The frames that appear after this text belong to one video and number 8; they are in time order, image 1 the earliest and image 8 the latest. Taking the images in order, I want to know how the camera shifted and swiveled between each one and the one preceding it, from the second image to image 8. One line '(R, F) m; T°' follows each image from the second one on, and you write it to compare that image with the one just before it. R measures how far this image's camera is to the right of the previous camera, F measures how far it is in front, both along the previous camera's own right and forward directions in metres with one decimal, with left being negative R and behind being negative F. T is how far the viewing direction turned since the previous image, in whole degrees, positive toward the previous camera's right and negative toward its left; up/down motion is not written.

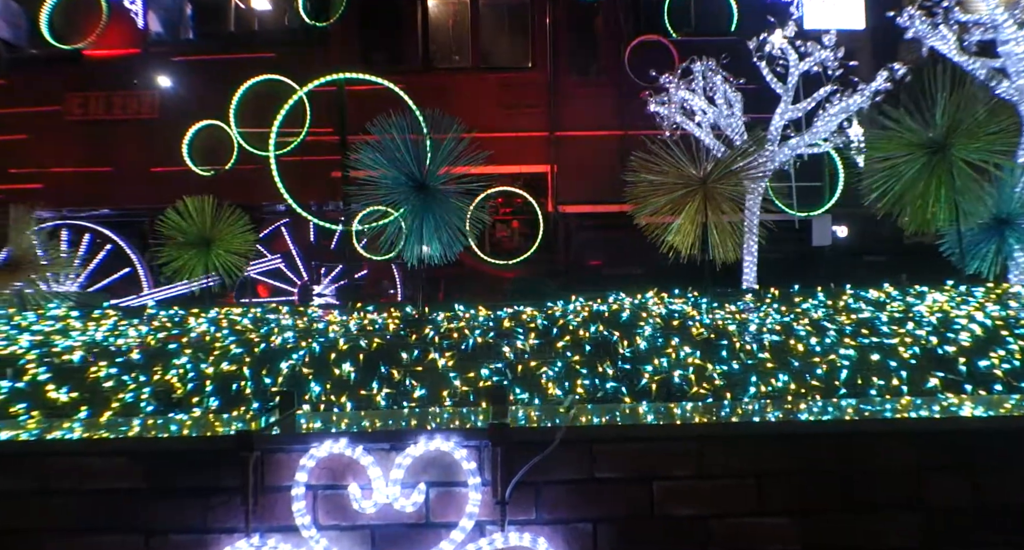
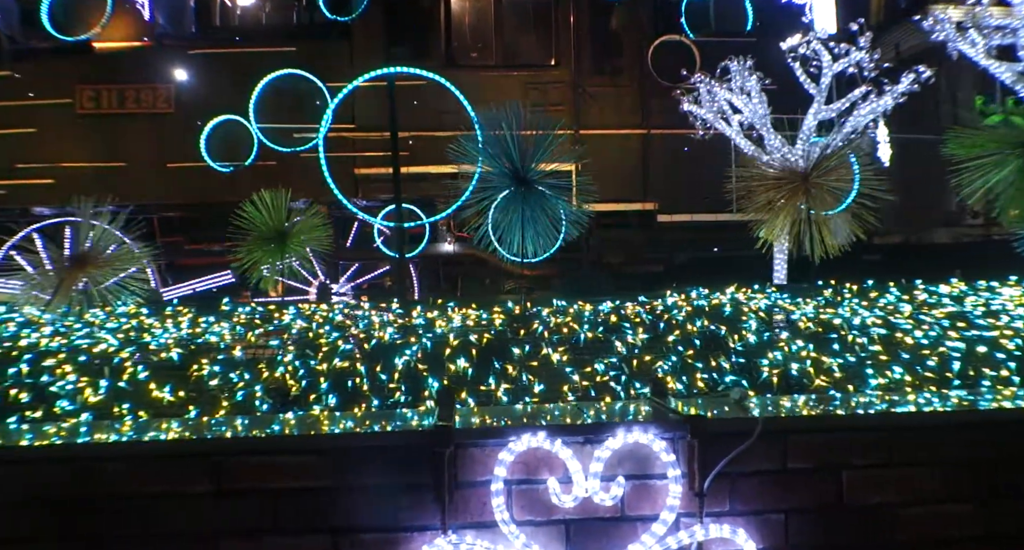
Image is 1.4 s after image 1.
(-0.6, 0.0) m; +3°
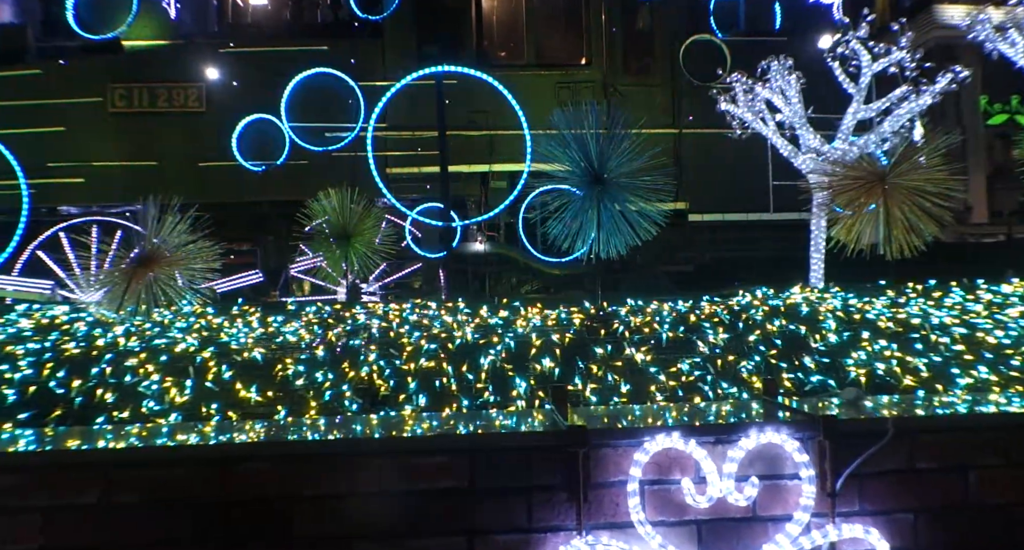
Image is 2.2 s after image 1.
(-0.4, 0.0) m; 0°
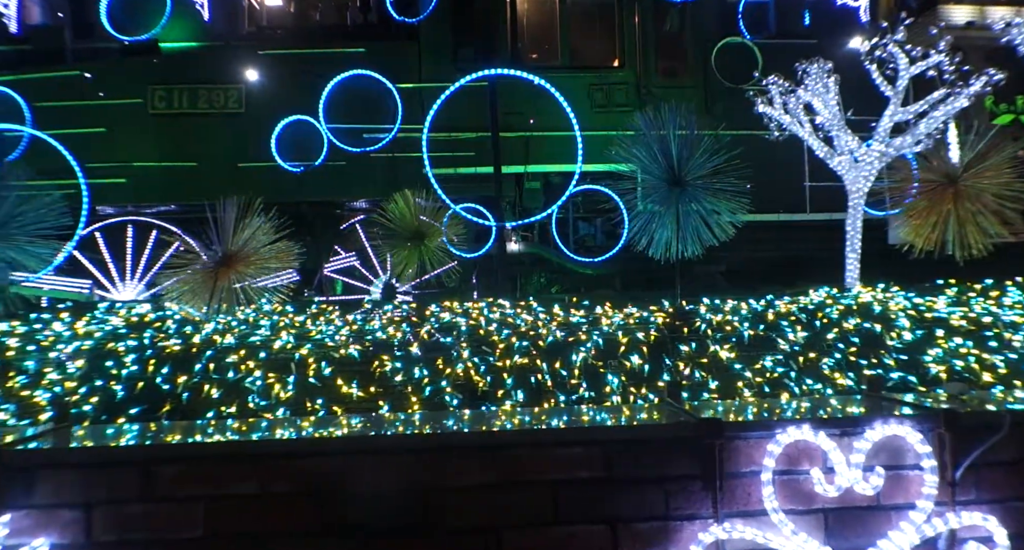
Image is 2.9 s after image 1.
(-0.4, -0.1) m; 0°
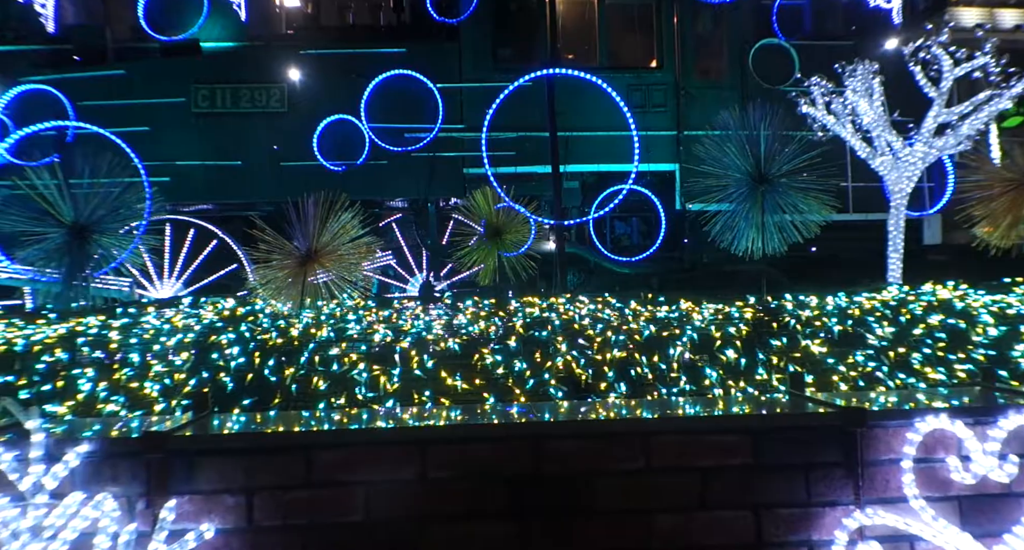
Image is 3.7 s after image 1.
(-0.4, -0.1) m; 0°
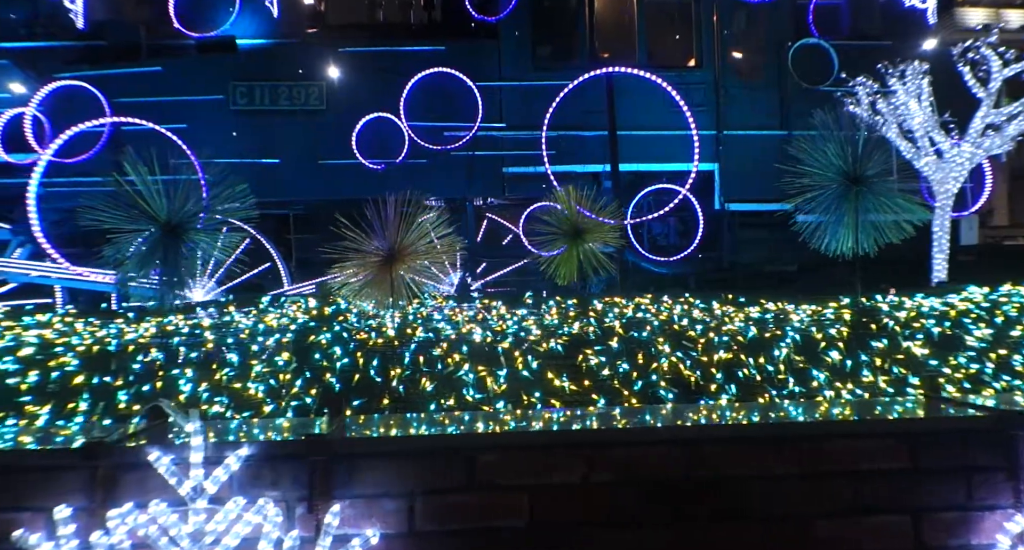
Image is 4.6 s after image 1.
(-0.5, 0.0) m; 0°
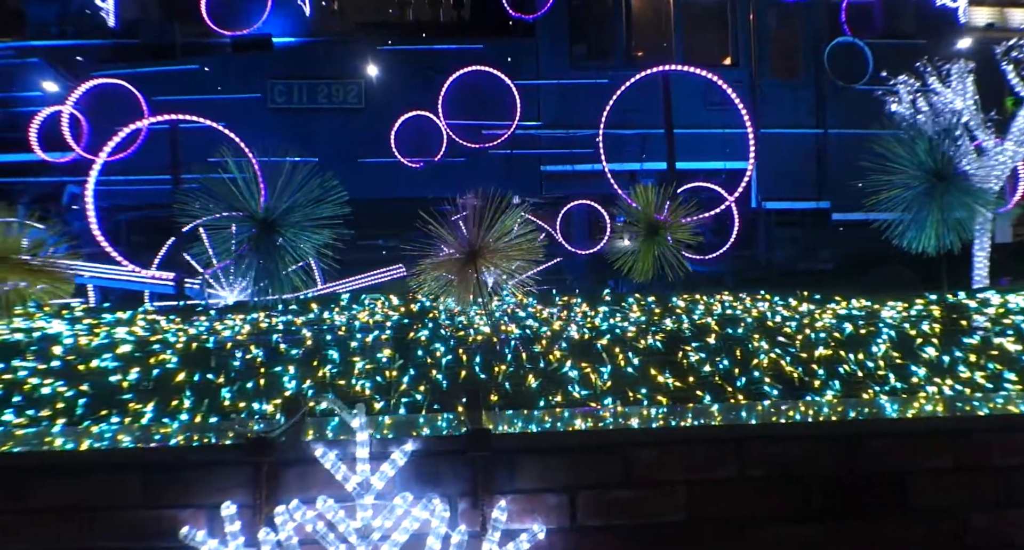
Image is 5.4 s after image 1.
(-0.4, 0.0) m; 0°
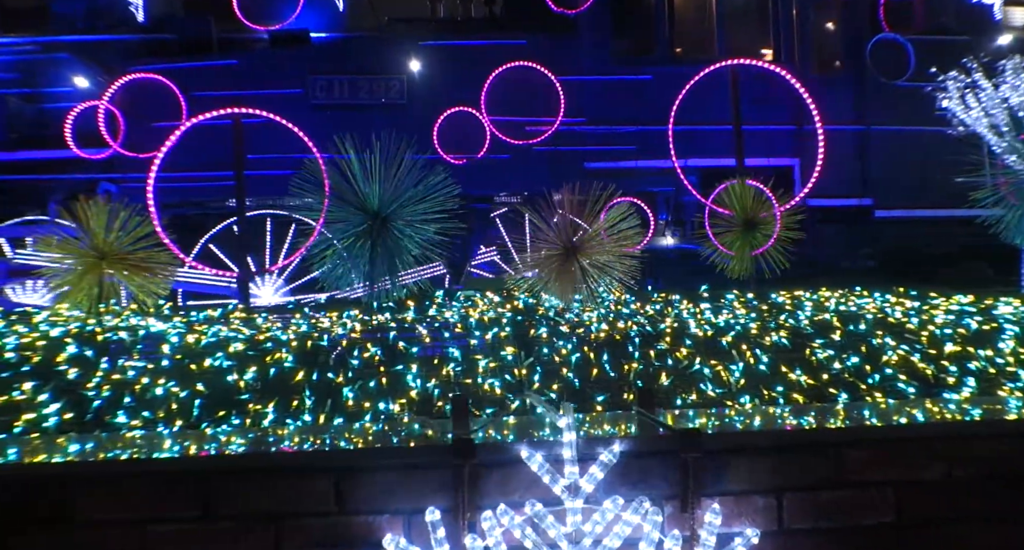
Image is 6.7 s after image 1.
(-0.6, +0.1) m; +1°
